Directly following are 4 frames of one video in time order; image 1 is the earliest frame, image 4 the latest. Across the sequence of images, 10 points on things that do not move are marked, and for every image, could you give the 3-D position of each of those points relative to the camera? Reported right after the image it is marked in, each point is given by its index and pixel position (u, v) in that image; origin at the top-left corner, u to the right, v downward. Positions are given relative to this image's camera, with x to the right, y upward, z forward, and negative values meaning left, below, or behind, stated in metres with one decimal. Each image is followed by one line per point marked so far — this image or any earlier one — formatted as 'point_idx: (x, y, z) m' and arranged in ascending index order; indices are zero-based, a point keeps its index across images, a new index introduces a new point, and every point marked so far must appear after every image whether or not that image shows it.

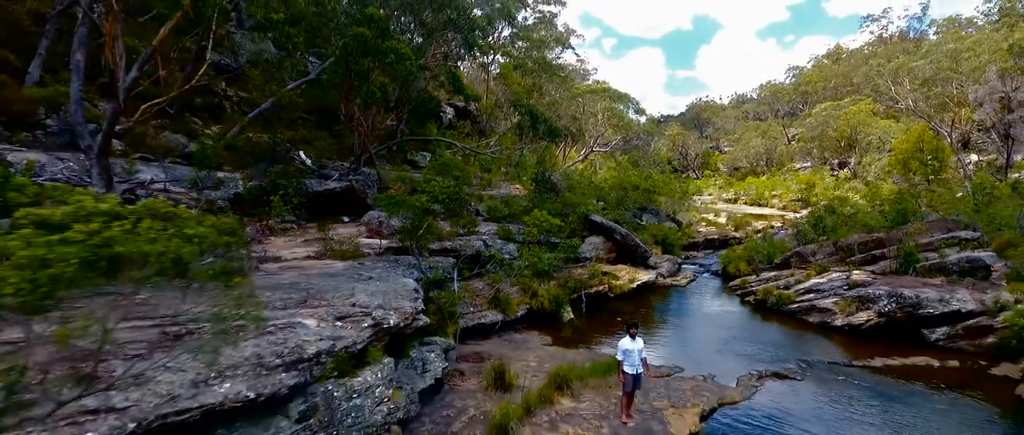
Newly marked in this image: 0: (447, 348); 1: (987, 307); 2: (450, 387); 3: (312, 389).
0: (-1.6, -3.2, +14.3) m
1: (+15.2, -2.9, +18.8) m
2: (-1.4, -3.9, +13.4) m
3: (-2.9, -2.5, +8.7) m
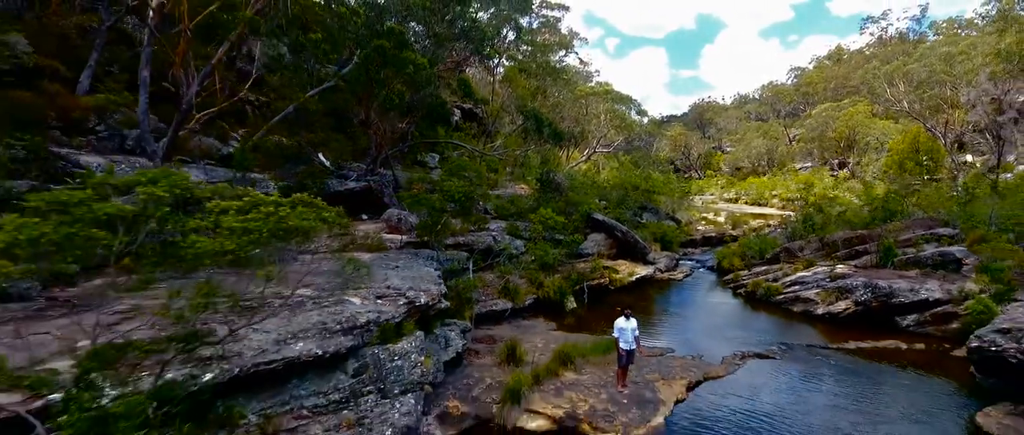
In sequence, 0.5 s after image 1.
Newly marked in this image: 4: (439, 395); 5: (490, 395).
0: (-1.3, -3.1, +16.3) m
1: (+15.5, -2.8, +20.6) m
2: (-1.1, -3.8, +15.3) m
3: (-2.7, -2.4, +10.6) m
4: (-1.6, -3.9, +13.0) m
5: (-0.5, -4.0, +13.3) m
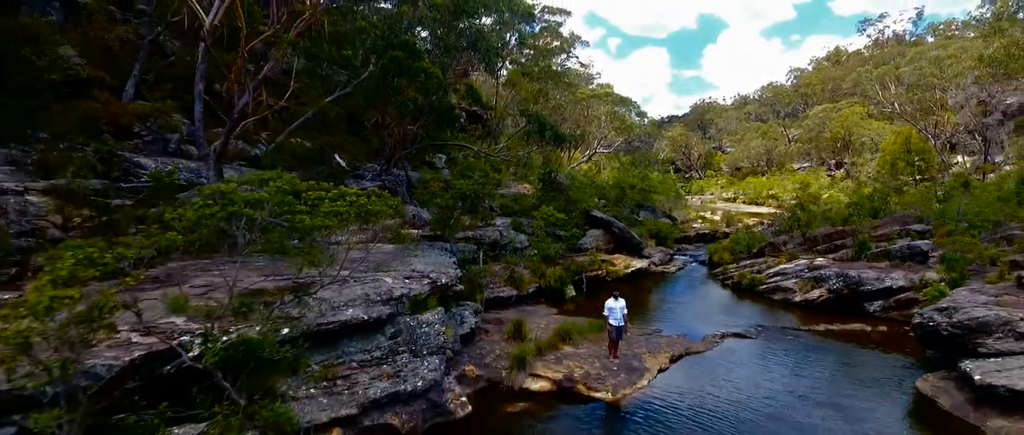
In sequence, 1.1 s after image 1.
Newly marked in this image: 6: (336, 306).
0: (-1.1, -2.9, +18.6) m
1: (+15.7, -2.6, +22.9) m
2: (-0.9, -3.6, +17.6) m
3: (-2.5, -2.2, +13.0) m
4: (-1.4, -3.8, +15.3) m
5: (-0.3, -3.9, +15.6) m
6: (-3.5, -1.8, +11.8) m
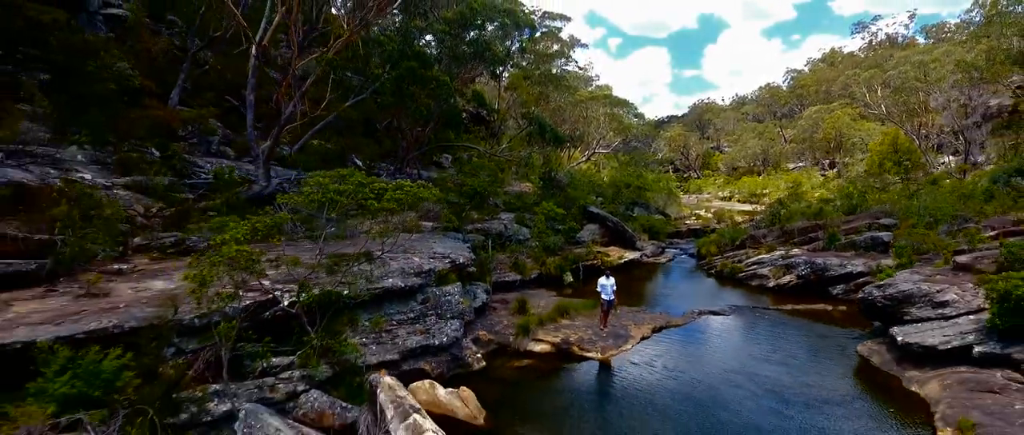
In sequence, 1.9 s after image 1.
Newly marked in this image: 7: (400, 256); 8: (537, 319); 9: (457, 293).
0: (-0.9, -2.6, +21.6) m
1: (+15.9, -2.3, +25.9) m
2: (-0.7, -3.3, +20.7) m
3: (-2.3, -2.0, +16.0) m
4: (-1.2, -3.5, +18.4) m
5: (-0.1, -3.6, +18.6) m
6: (-3.3, -1.5, +14.8) m
7: (-3.2, -1.1, +16.6) m
8: (+0.8, -3.4, +19.5) m
9: (-1.6, -2.2, +16.9) m
